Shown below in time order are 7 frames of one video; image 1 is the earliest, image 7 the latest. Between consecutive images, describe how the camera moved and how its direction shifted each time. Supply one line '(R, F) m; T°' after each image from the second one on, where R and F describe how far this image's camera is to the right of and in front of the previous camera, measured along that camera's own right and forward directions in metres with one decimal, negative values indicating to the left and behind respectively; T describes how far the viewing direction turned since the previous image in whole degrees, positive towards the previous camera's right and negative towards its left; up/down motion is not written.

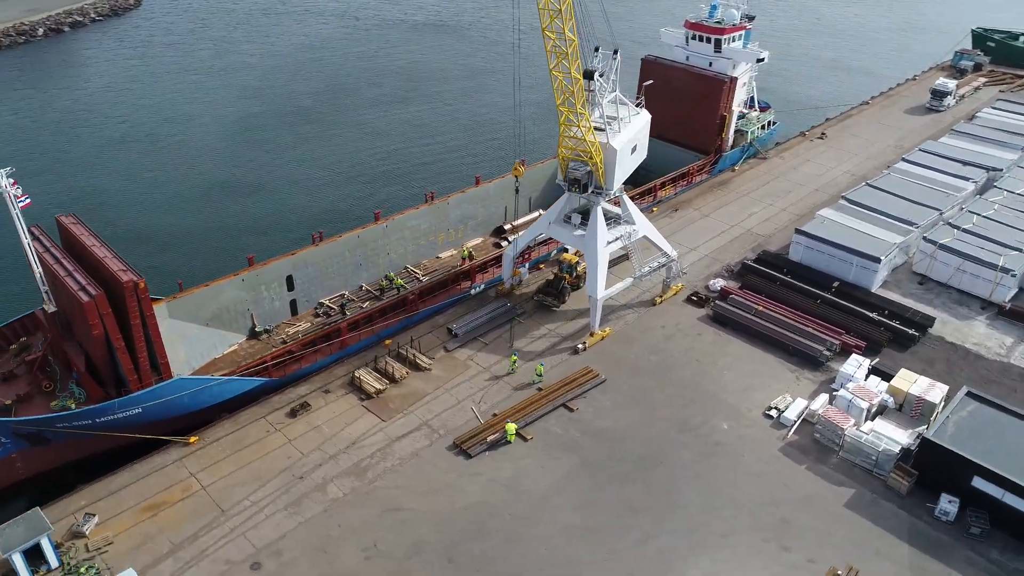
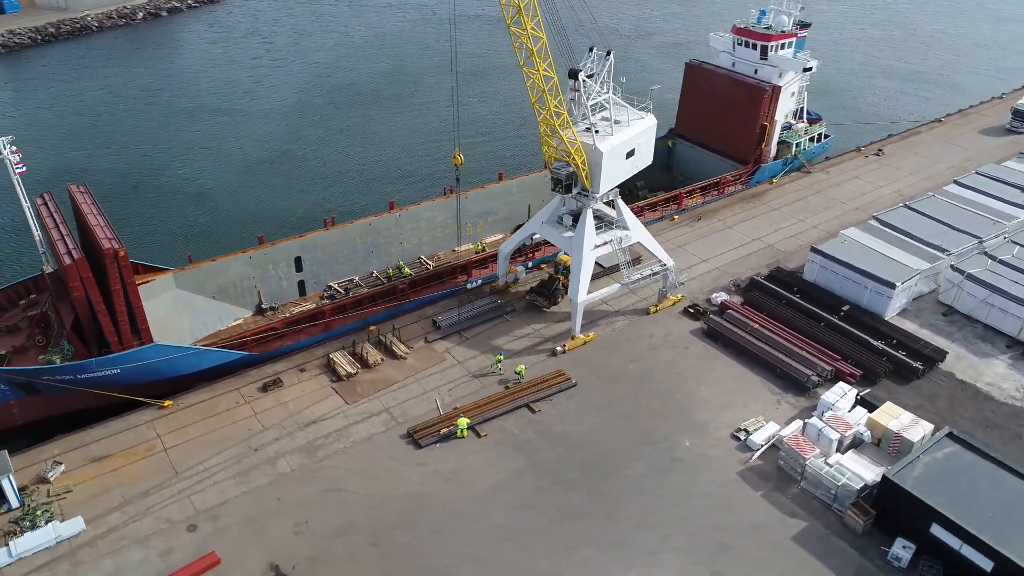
(+3.7, +0.2) m; -7°
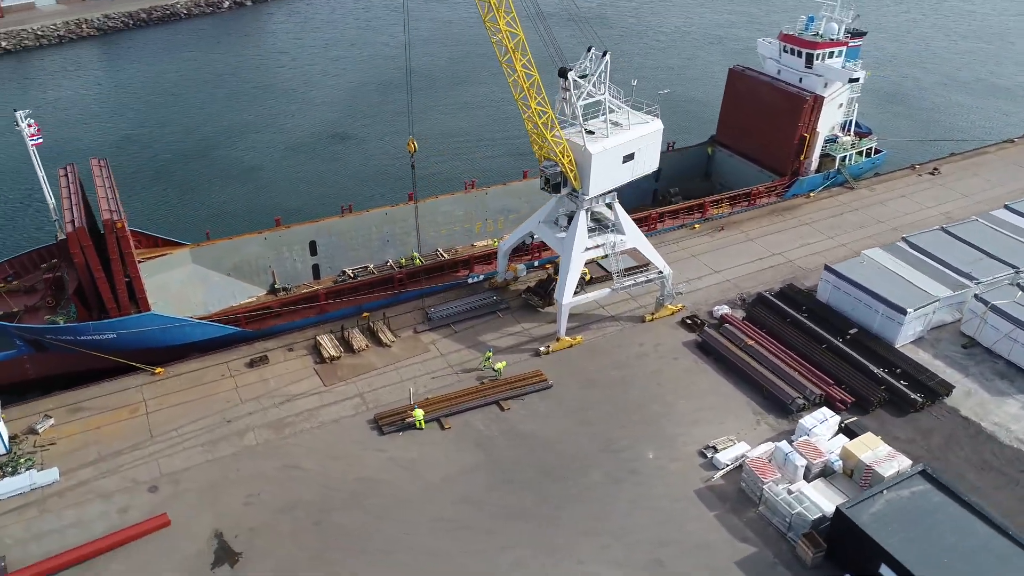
(+3.3, +0.2) m; -6°
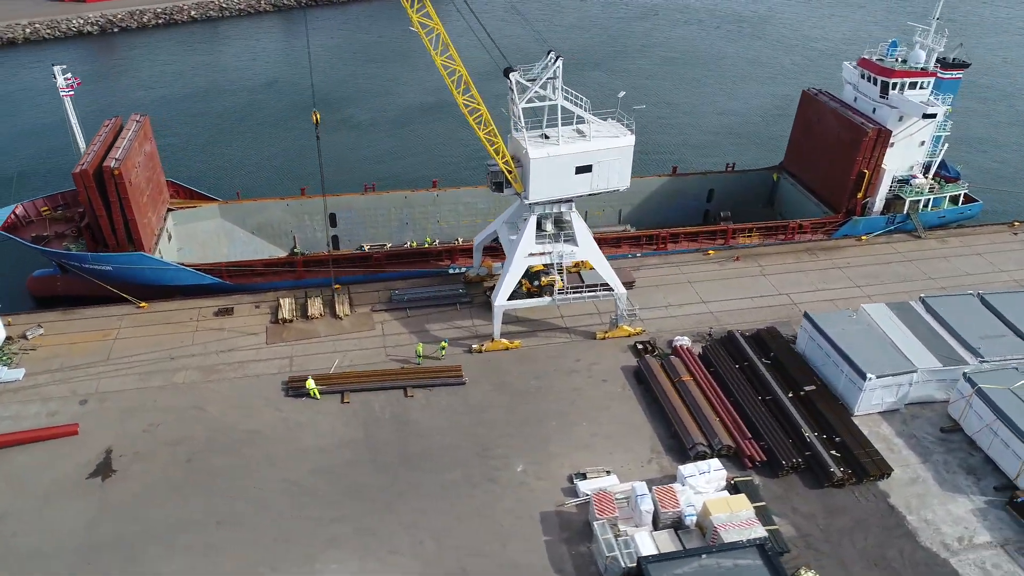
(+8.2, +0.9) m; -14°
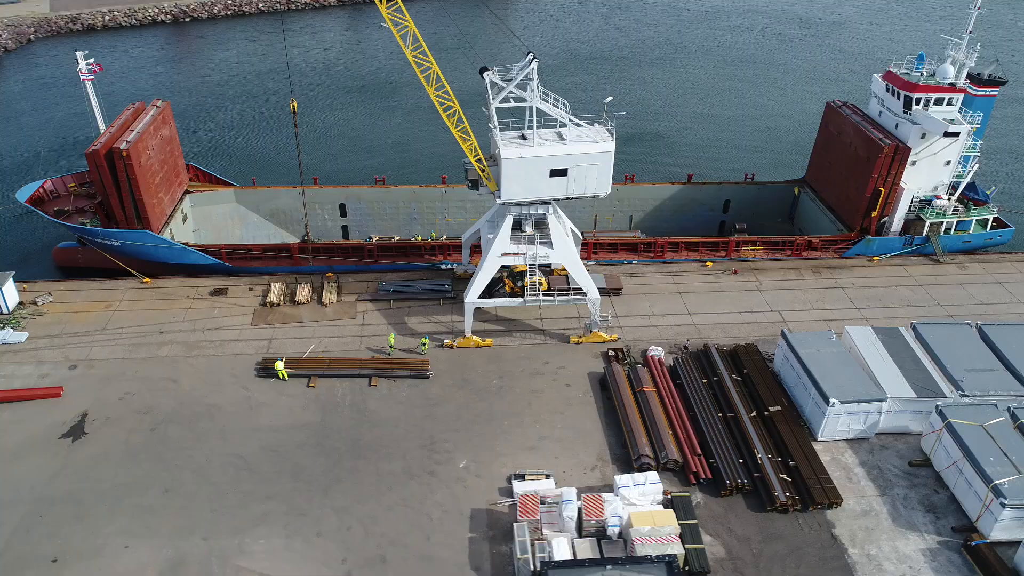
(+3.4, 0.0) m; -6°
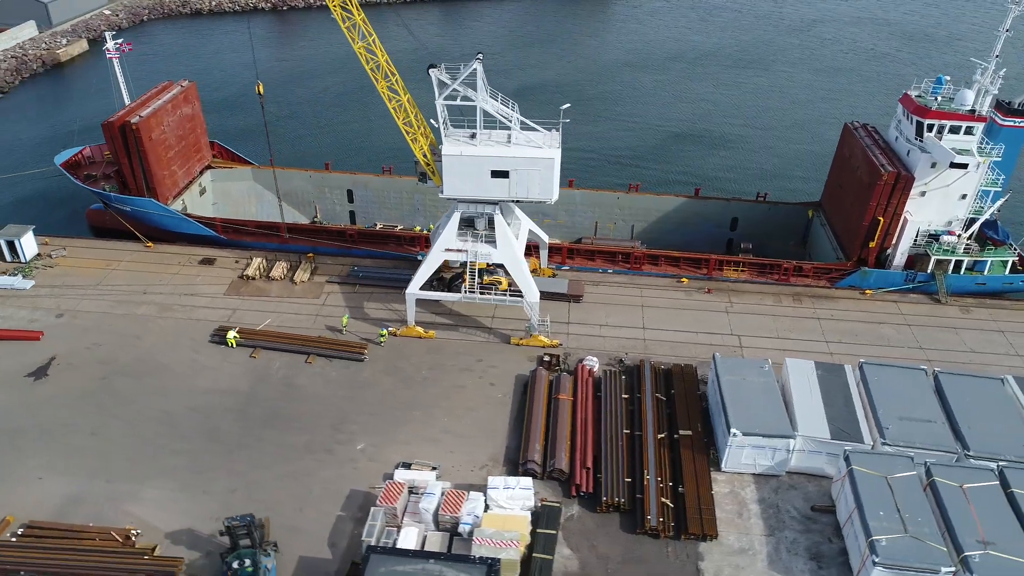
(+6.0, +0.1) m; -9°
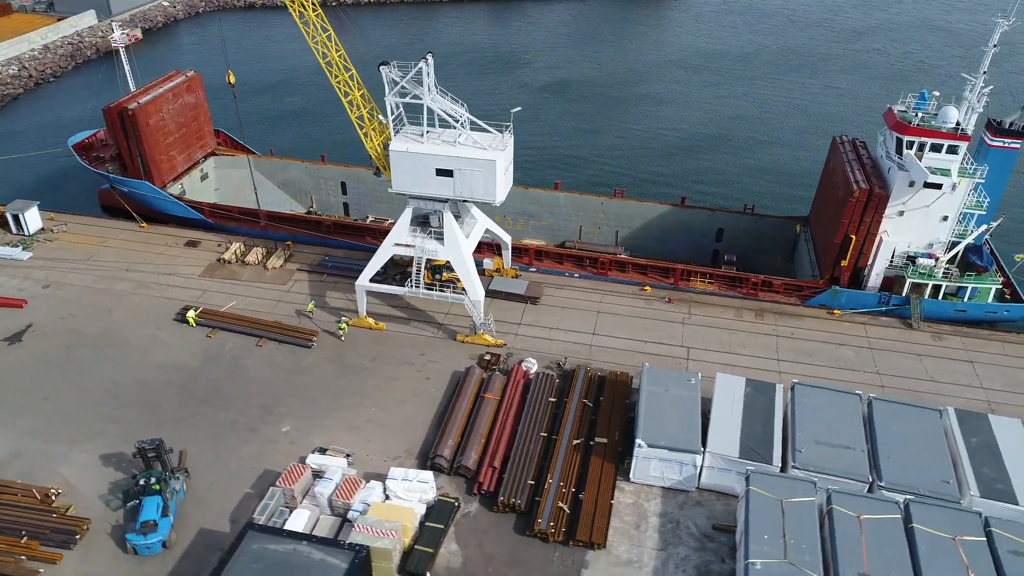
(+4.3, -0.1) m; -5°
